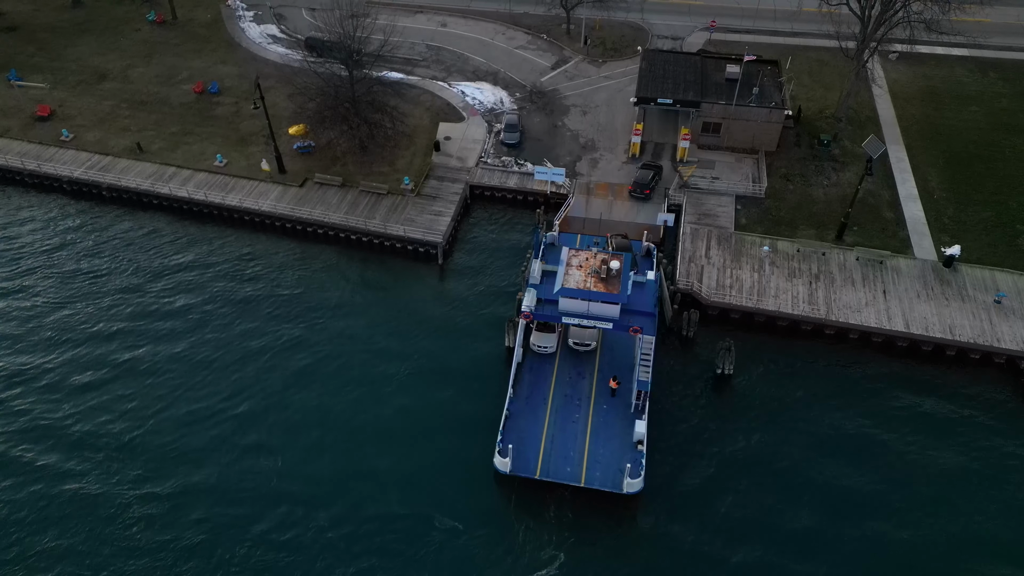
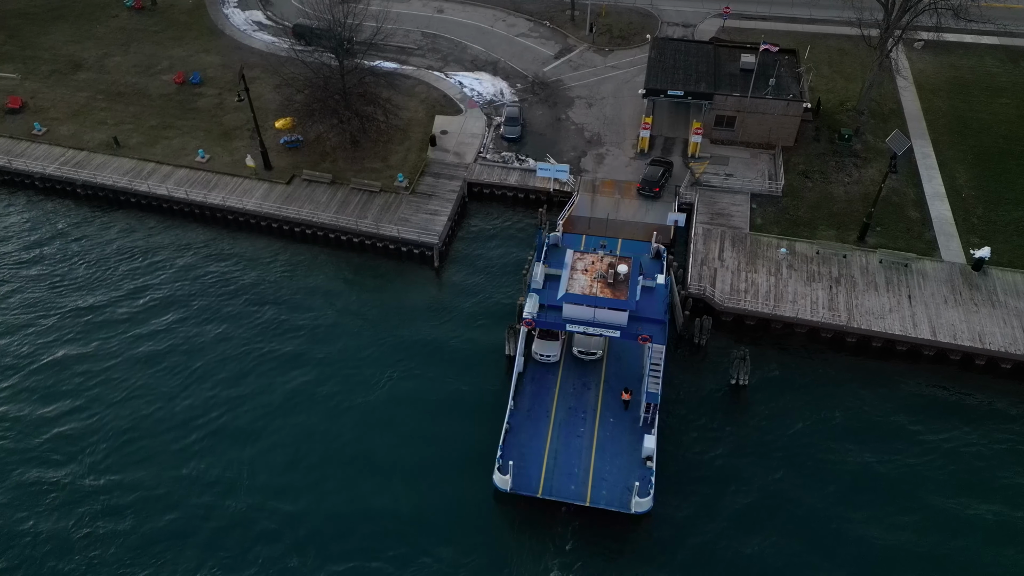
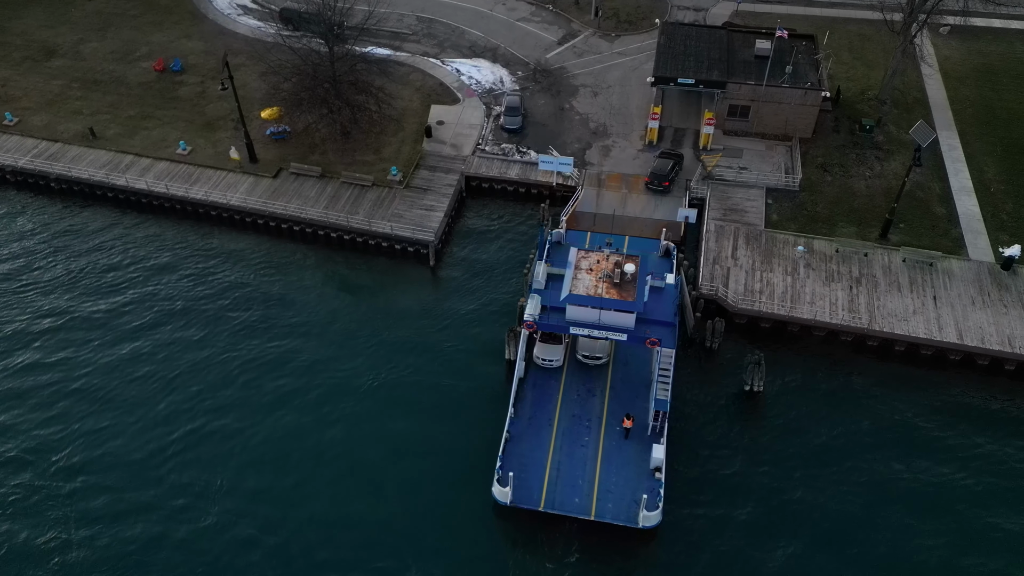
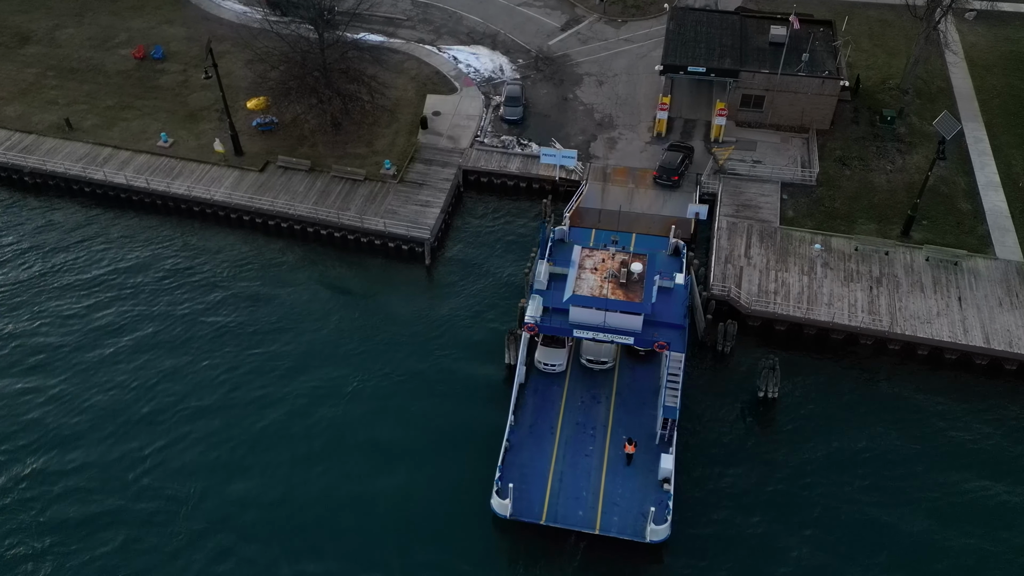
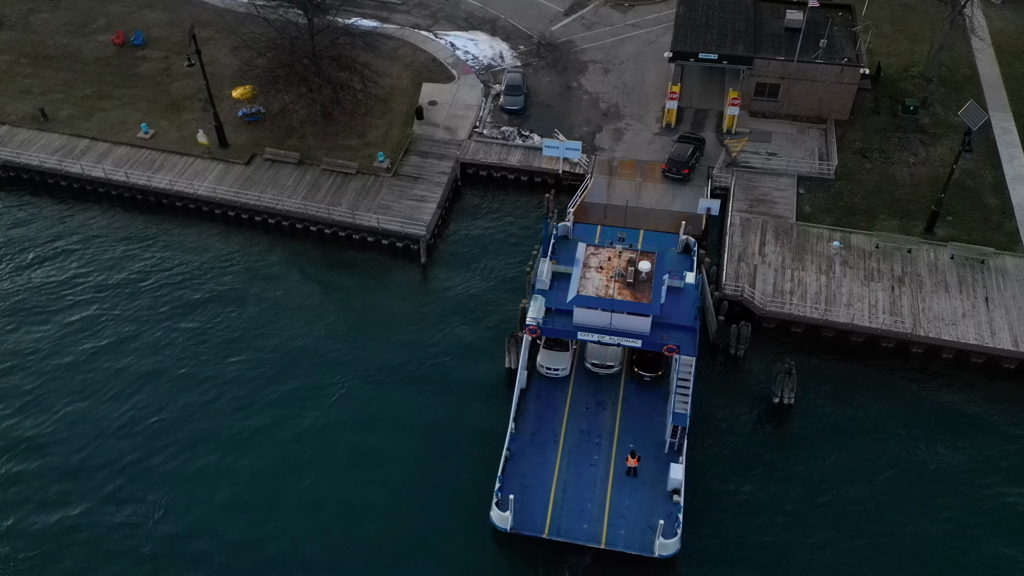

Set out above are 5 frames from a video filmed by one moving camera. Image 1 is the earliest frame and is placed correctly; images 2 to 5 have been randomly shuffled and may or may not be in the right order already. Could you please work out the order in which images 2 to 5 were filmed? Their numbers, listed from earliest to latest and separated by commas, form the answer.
2, 3, 4, 5
